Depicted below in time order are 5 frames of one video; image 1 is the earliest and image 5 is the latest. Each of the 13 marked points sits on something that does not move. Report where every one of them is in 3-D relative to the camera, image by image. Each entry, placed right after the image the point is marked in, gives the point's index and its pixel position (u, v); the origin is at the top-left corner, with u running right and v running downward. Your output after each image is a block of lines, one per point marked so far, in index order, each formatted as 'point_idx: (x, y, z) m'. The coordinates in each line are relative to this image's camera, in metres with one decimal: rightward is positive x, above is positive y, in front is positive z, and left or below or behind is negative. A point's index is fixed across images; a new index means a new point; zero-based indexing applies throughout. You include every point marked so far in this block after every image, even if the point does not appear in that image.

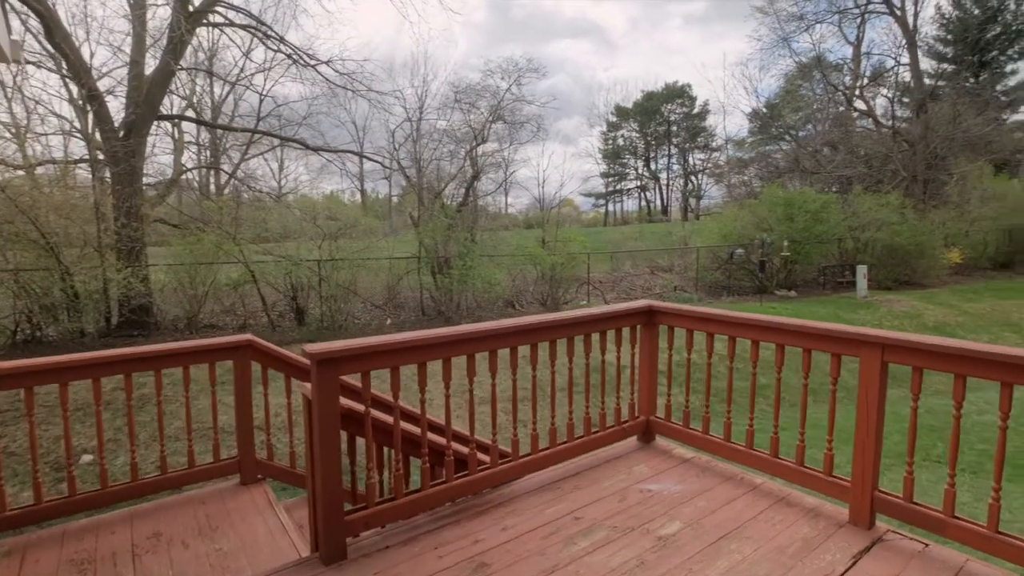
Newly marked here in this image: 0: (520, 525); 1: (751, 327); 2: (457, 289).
0: (+0.1, -1.0, +2.4) m
1: (+1.2, -0.2, +2.7) m
2: (-1.1, 0.0, +10.6) m
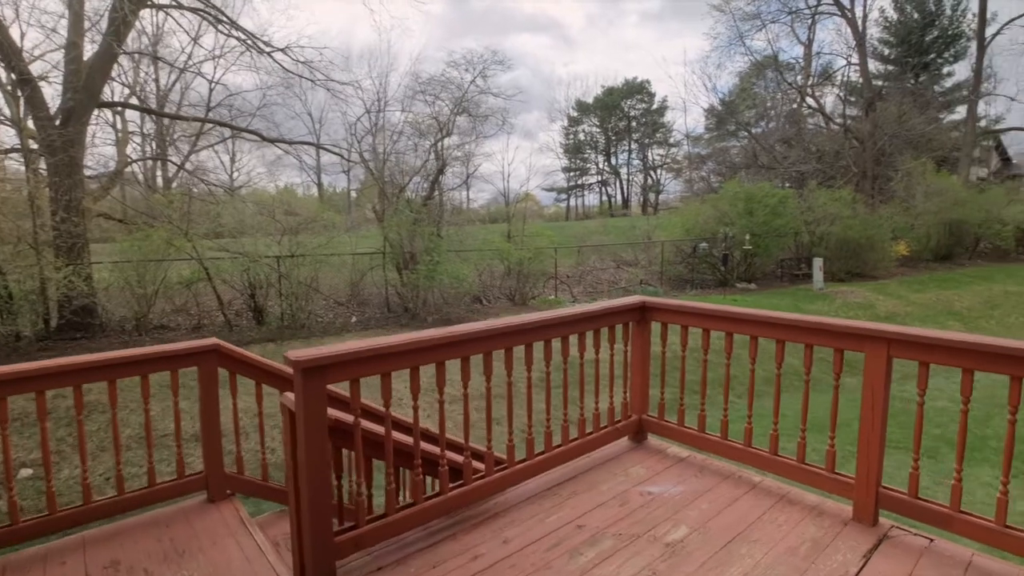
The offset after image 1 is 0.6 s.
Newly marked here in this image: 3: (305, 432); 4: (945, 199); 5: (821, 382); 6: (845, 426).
0: (+0.1, -1.0, +2.2) m
1: (+1.2, -0.2, +2.7) m
2: (-1.7, +0.1, +10.3) m
3: (-0.7, -0.5, +1.9) m
4: (+13.7, +2.8, +17.0) m
5: (+4.9, -1.5, +8.6) m
6: (+4.3, -1.8, +7.0) m
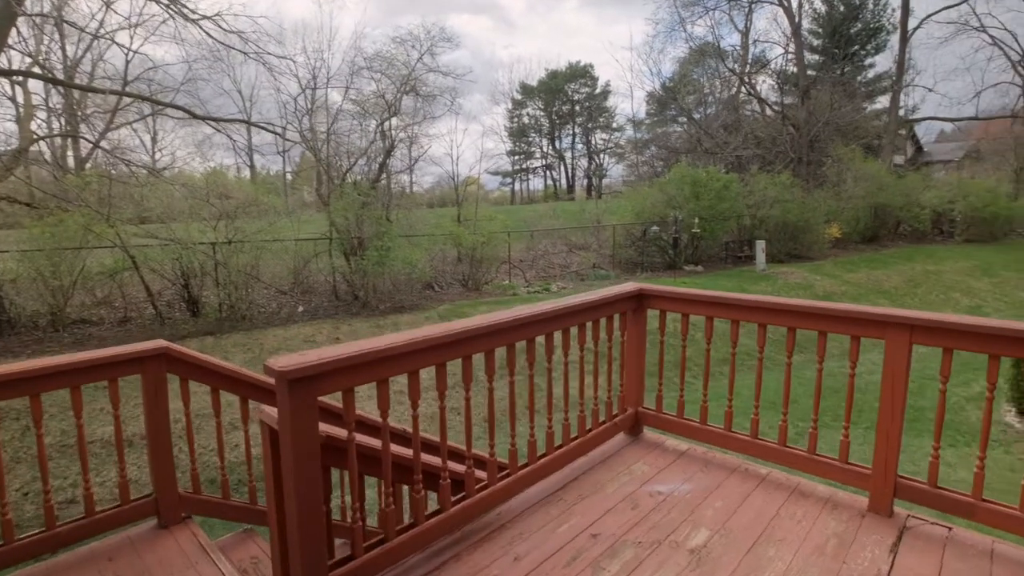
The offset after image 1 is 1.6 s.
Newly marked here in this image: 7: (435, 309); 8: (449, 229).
0: (+0.1, -1.0, +2.0) m
1: (+1.2, -0.1, +2.6) m
2: (-2.5, +0.3, +9.9) m
3: (-0.6, -0.5, +1.6) m
4: (+12.0, +3.5, +18.0) m
5: (+4.3, -1.2, +8.9) m
6: (+3.8, -1.5, +7.2) m
7: (-1.5, -0.4, +10.4) m
8: (-1.4, +1.3, +11.4) m
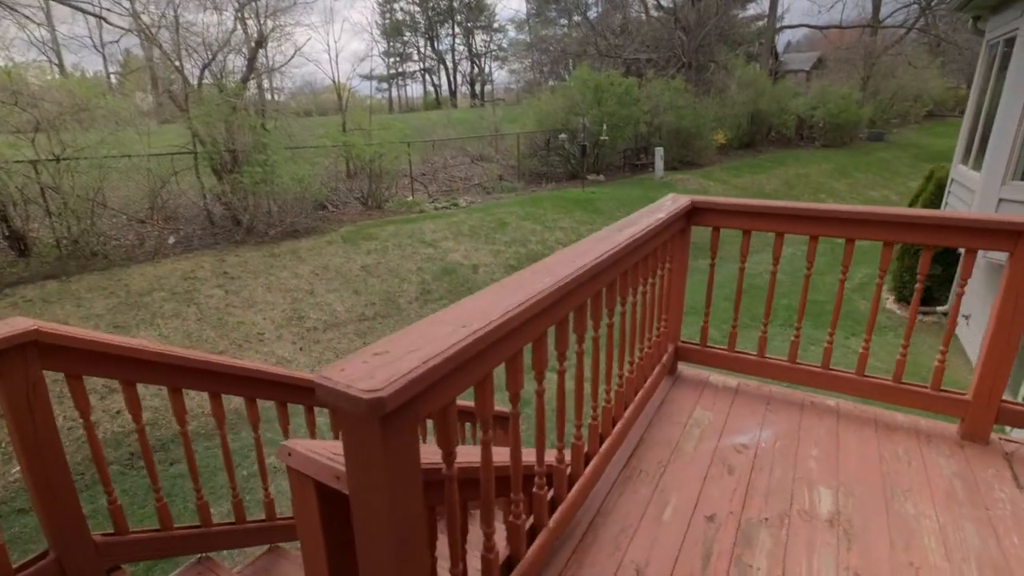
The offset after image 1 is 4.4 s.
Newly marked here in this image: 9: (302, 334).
0: (+0.4, -0.8, +1.5) m
1: (+1.3, +0.3, +2.2) m
2: (-3.9, +1.5, +8.3) m
3: (-0.2, -0.4, +0.9) m
4: (+8.4, +6.9, +18.7) m
5: (+3.0, +0.4, +9.1) m
6: (+3.0, -0.3, +7.4) m
7: (-3.0, +1.0, +9.2) m
8: (-3.2, +2.8, +9.9) m
9: (-2.6, -0.6, +6.7) m
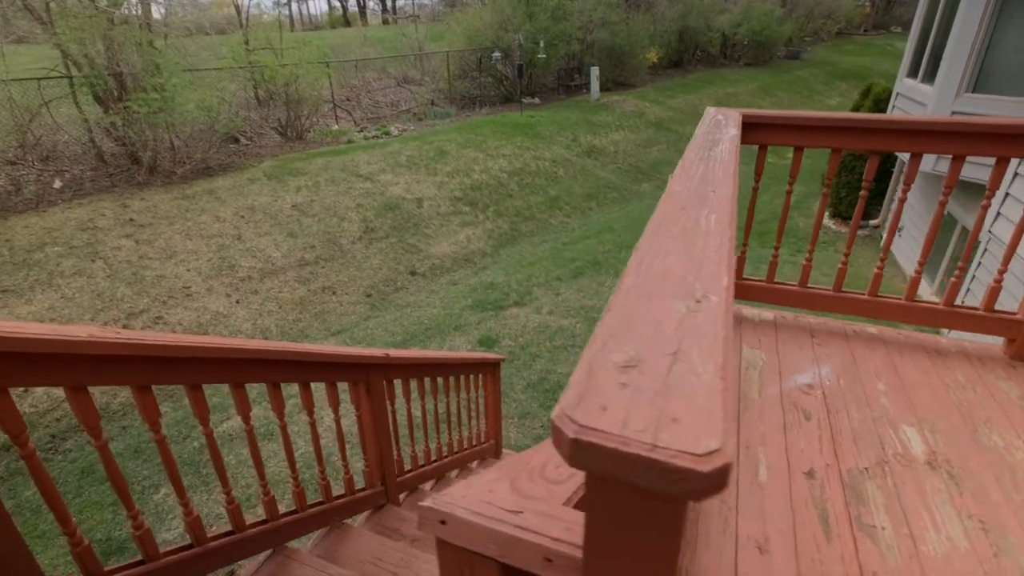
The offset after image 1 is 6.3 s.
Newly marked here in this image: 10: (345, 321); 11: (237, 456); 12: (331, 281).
0: (+0.7, -0.6, +1.4) m
1: (+1.4, +0.6, +1.9) m
2: (-4.7, +2.2, +7.2) m
3: (+0.1, -0.4, +0.6) m
4: (+5.8, +9.7, +18.3) m
5: (+2.1, +1.6, +9.0) m
6: (+2.3, +0.8, +7.4) m
7: (-3.9, +1.8, +8.2) m
8: (-4.3, +3.7, +8.6) m
9: (-3.1, 0.0, +6.0) m
10: (-1.8, -0.4, +5.8) m
11: (-2.0, -1.2, +3.9) m
12: (-2.2, +0.1, +6.4) m
